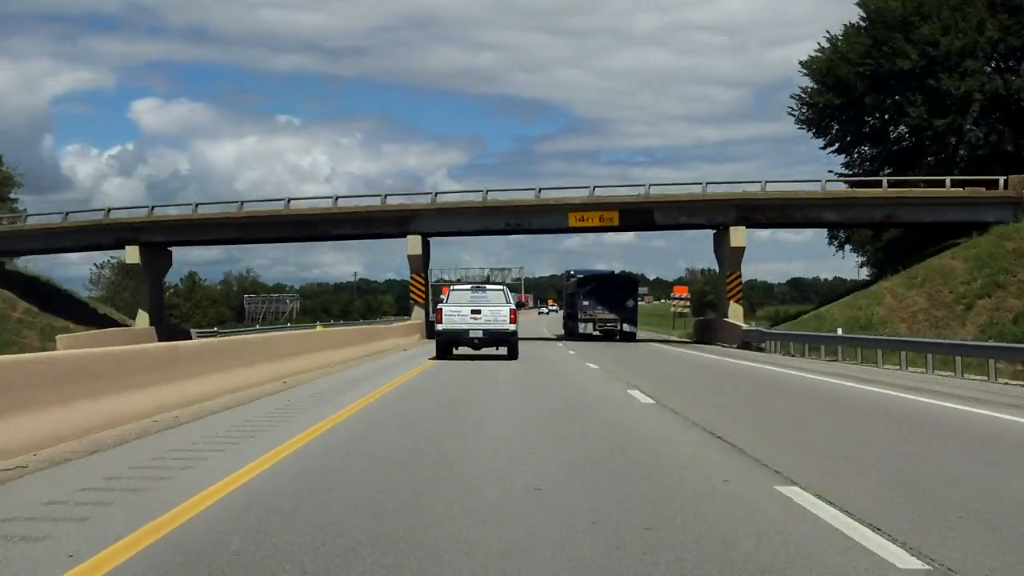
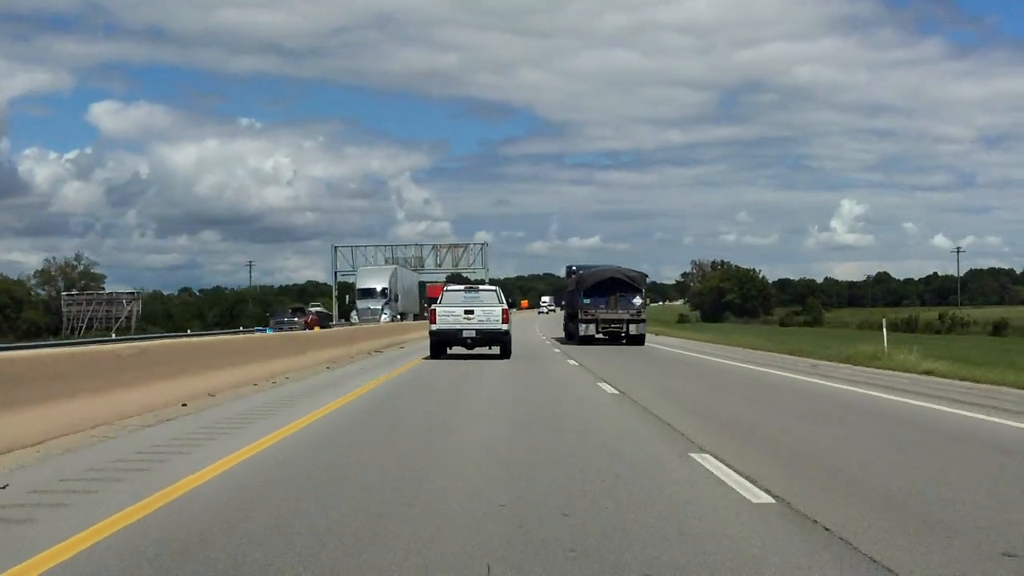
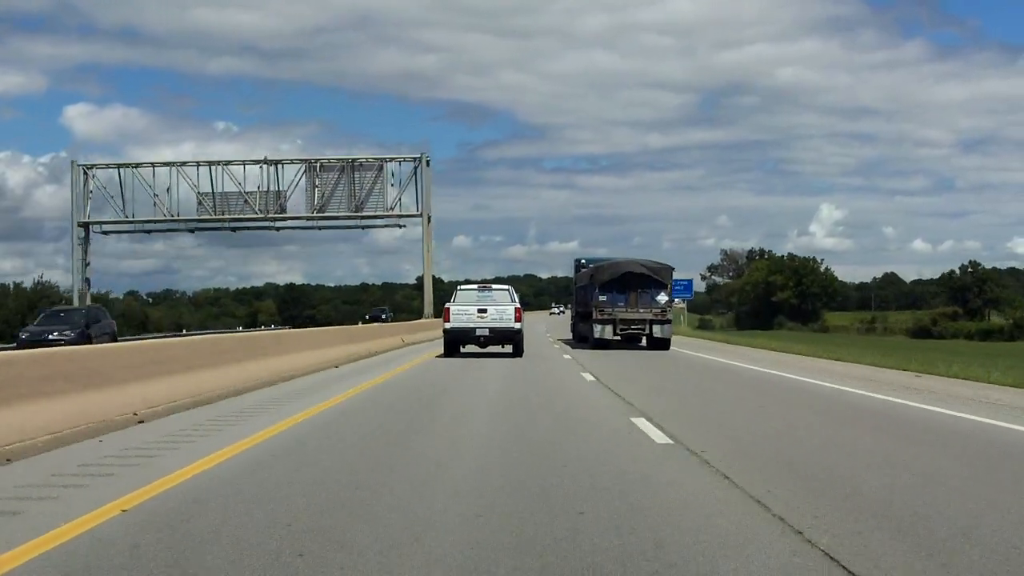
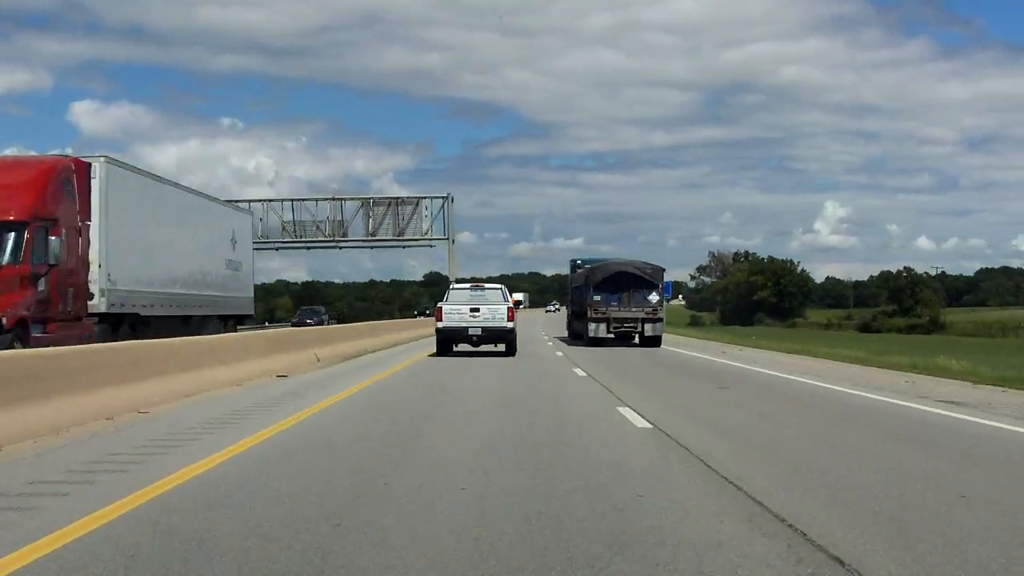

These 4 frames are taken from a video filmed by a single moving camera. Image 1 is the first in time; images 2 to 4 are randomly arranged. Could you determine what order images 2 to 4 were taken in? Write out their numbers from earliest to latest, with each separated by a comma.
2, 4, 3
